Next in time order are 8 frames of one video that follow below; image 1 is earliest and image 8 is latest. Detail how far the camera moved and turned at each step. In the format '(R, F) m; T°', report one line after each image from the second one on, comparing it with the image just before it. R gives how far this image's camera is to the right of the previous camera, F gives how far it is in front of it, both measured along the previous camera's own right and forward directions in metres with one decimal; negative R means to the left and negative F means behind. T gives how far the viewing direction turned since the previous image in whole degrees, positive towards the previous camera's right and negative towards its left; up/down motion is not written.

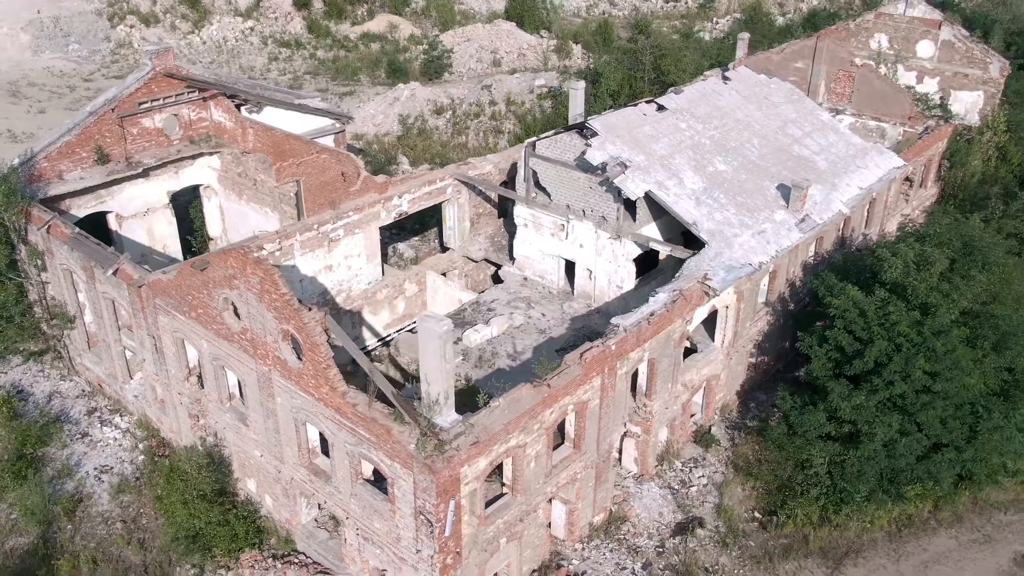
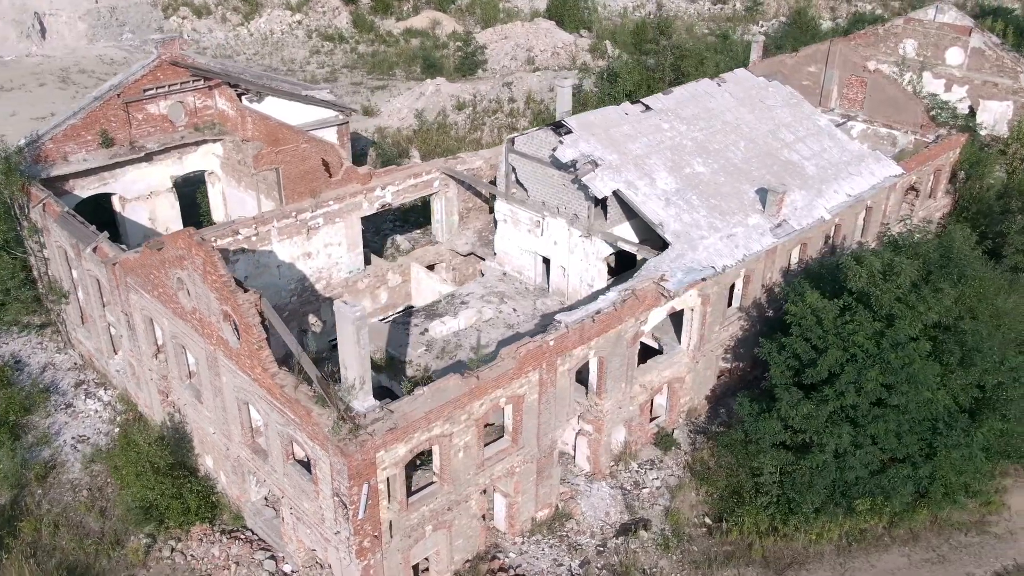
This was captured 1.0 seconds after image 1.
(+2.0, -0.1) m; -4°
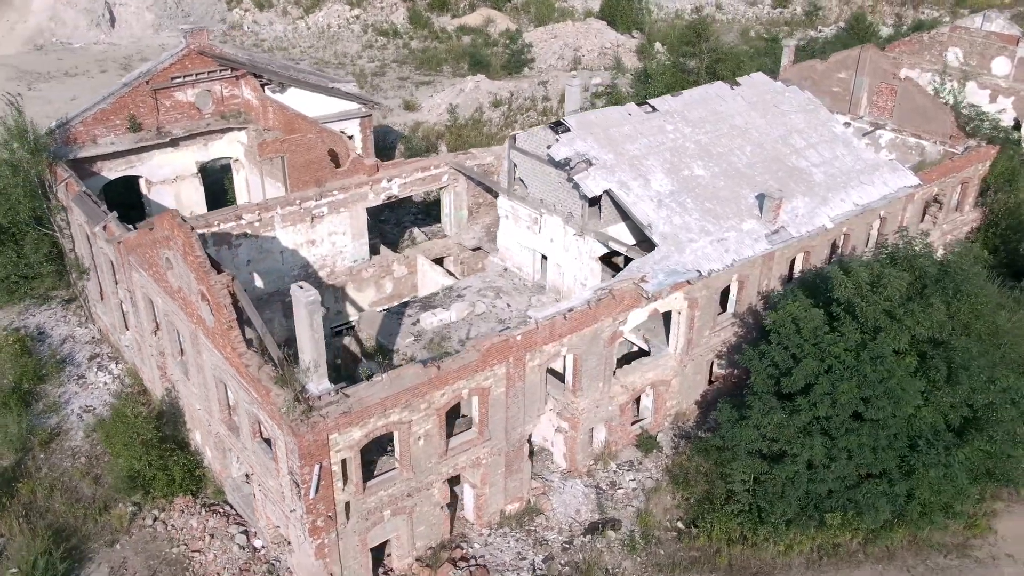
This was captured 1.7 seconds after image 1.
(+1.6, -0.1) m; -4°
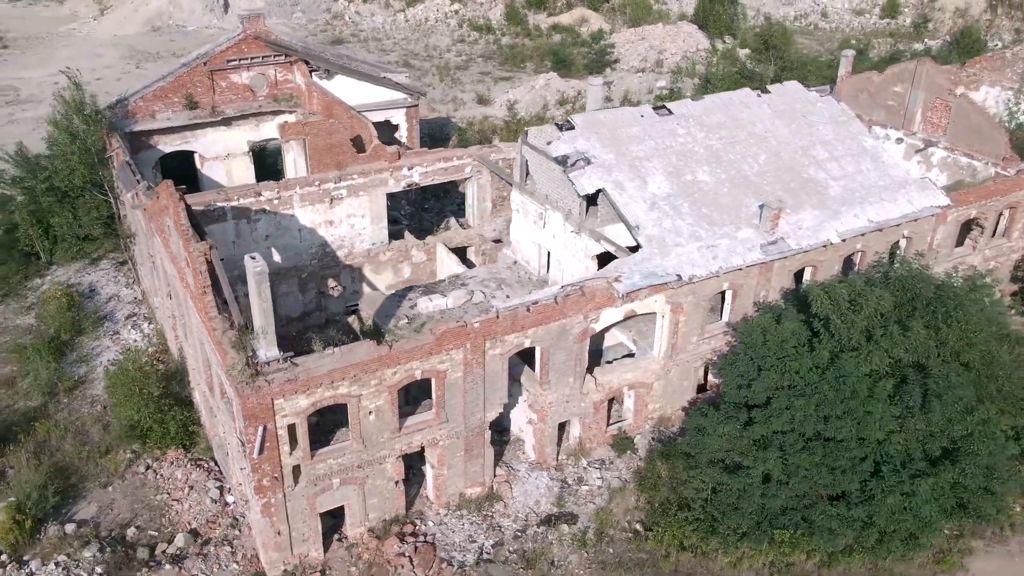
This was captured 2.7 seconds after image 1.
(+2.6, -0.2) m; -7°
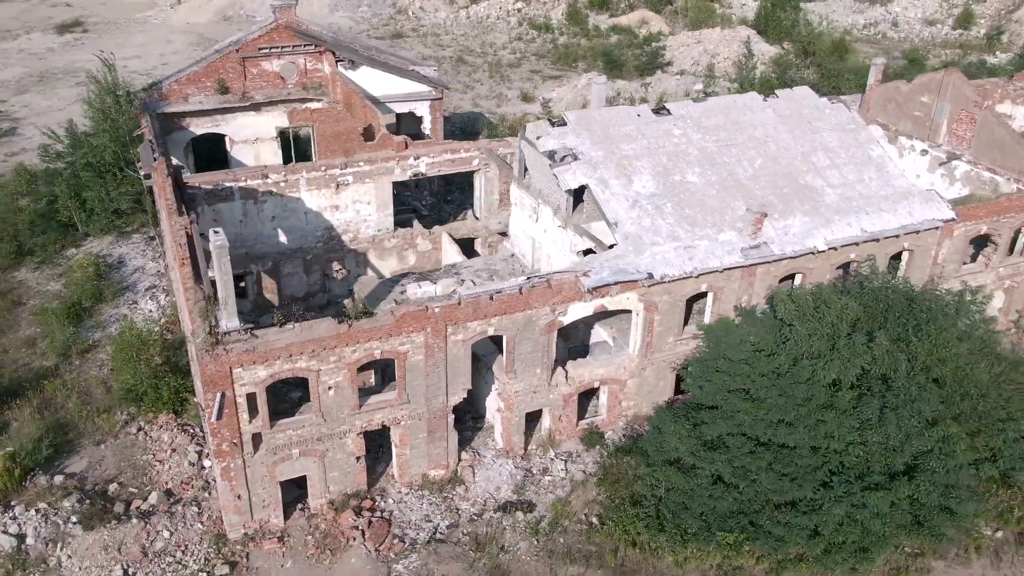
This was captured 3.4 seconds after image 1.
(+2.0, -0.2) m; -5°
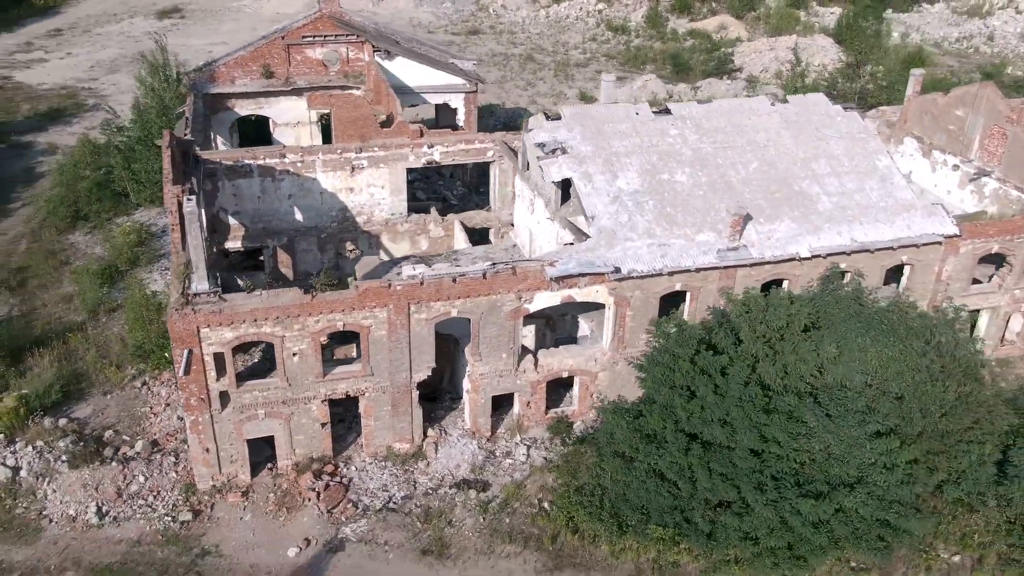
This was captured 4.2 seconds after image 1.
(+2.6, -0.3) m; -7°
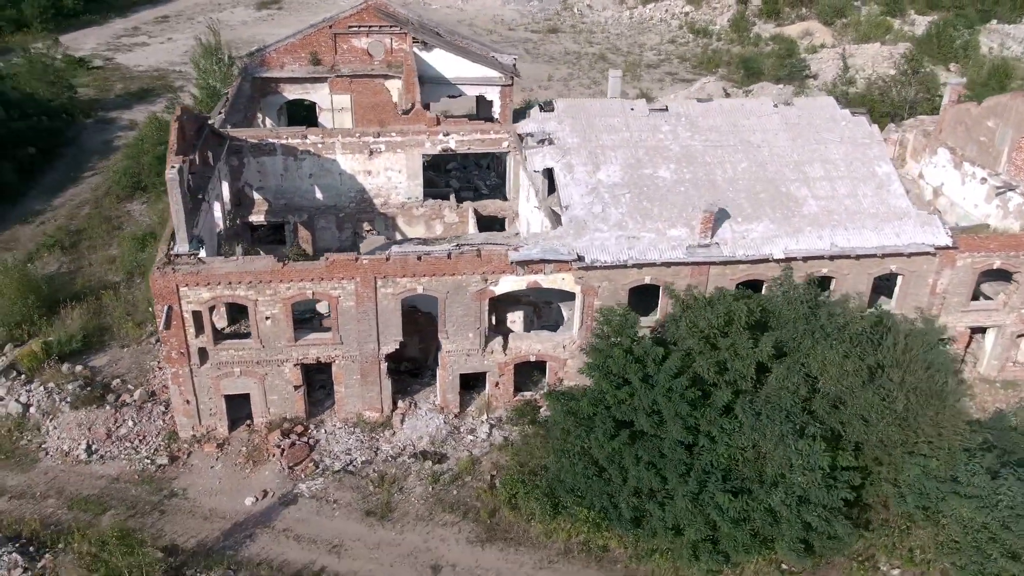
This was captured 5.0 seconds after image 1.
(+2.9, -0.4) m; -7°
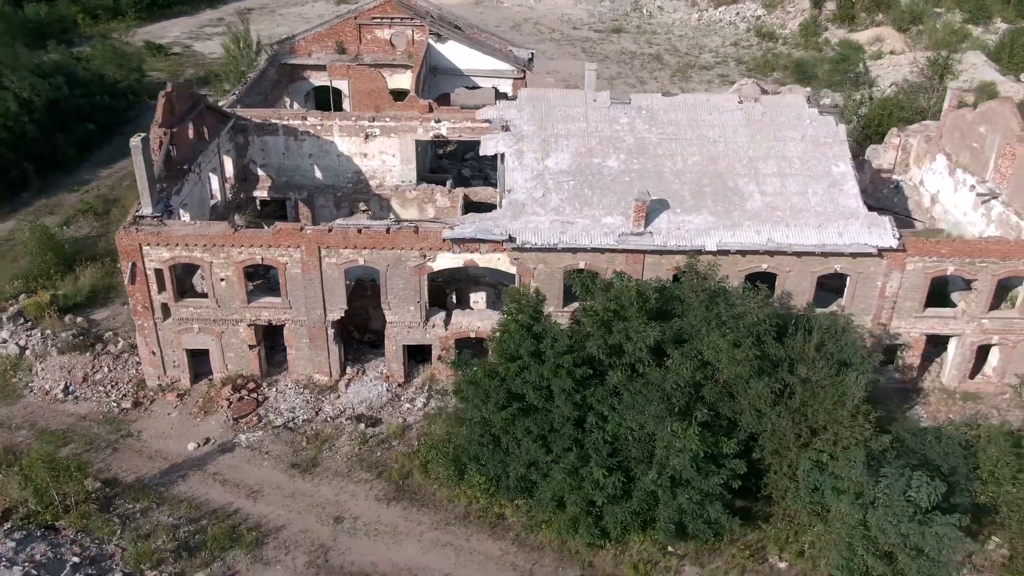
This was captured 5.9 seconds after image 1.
(+3.6, -0.5) m; -7°
